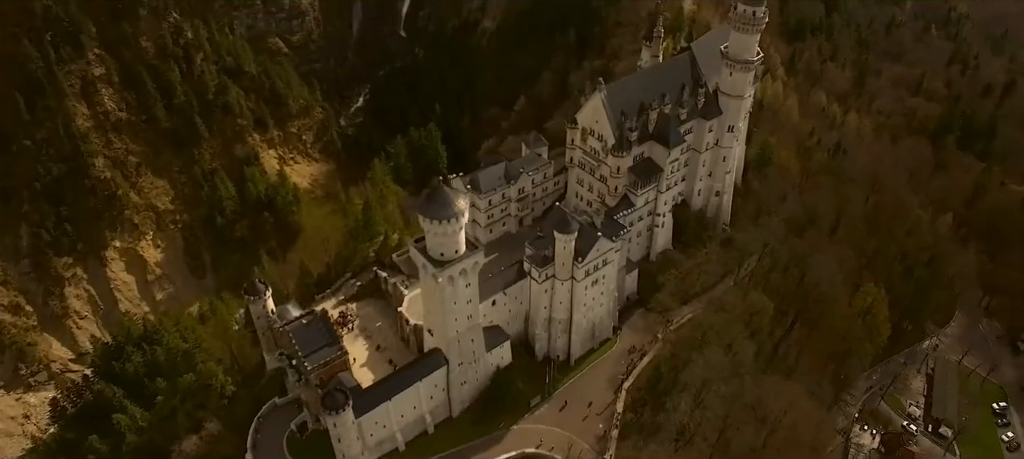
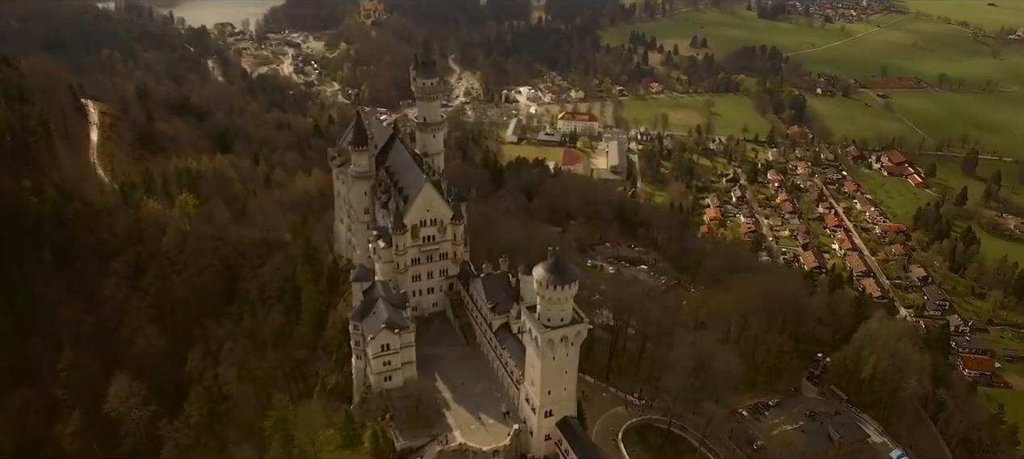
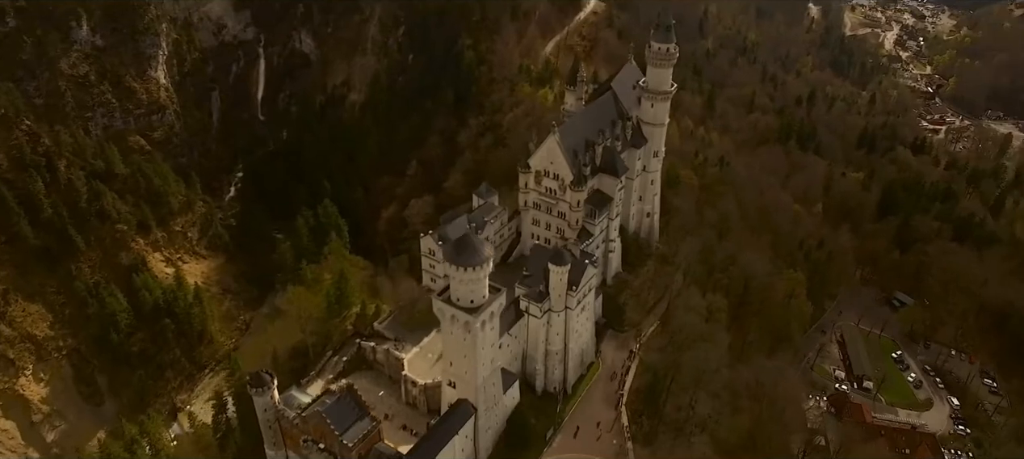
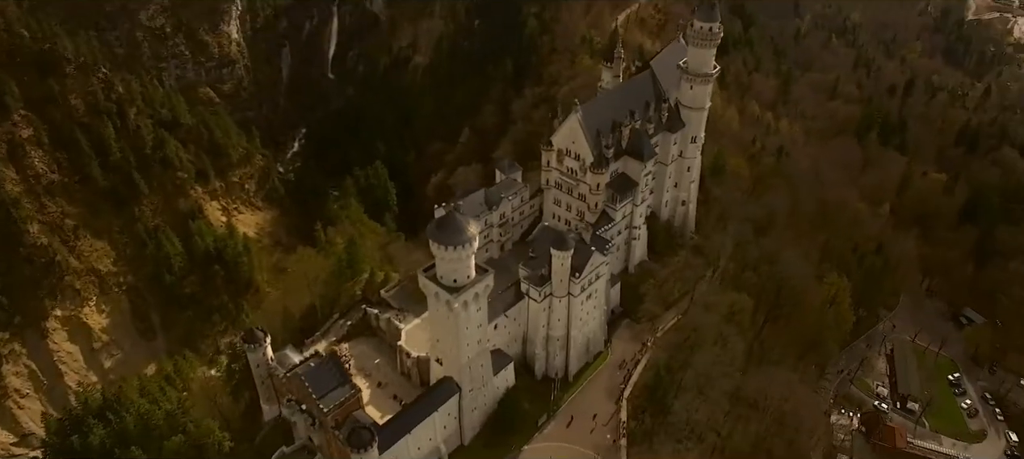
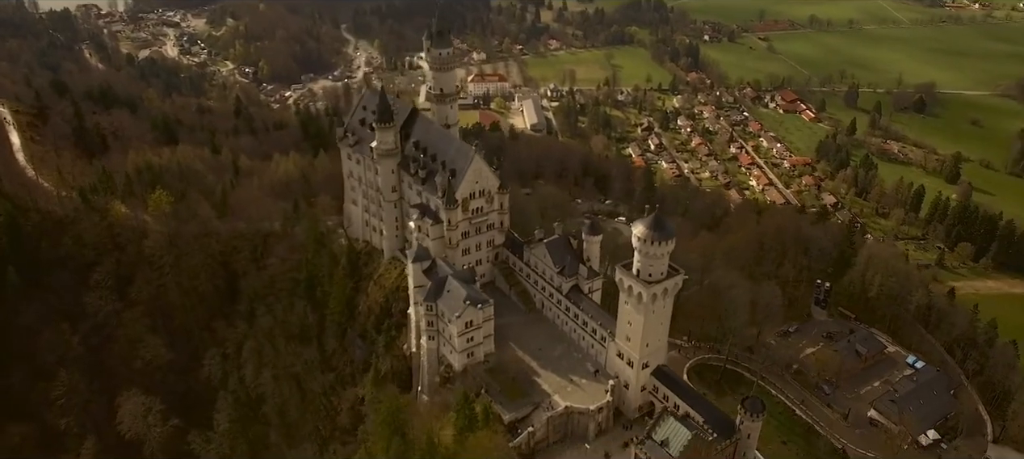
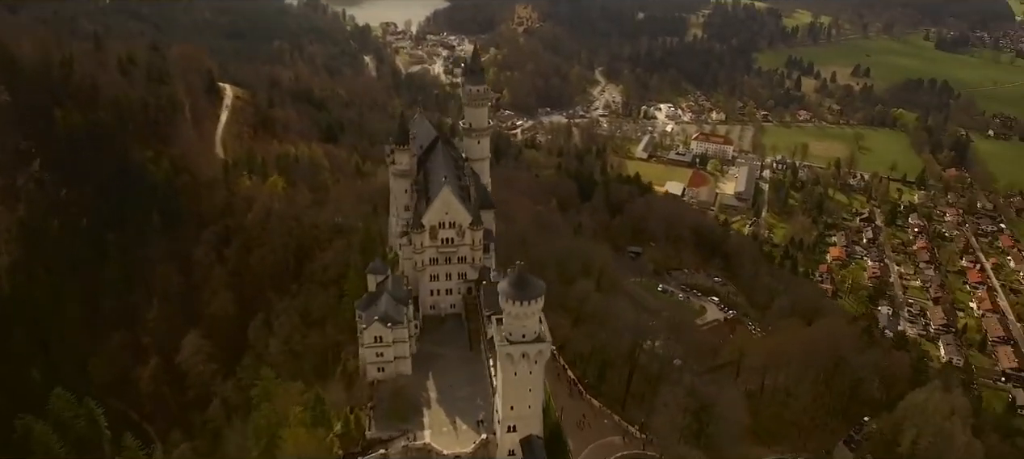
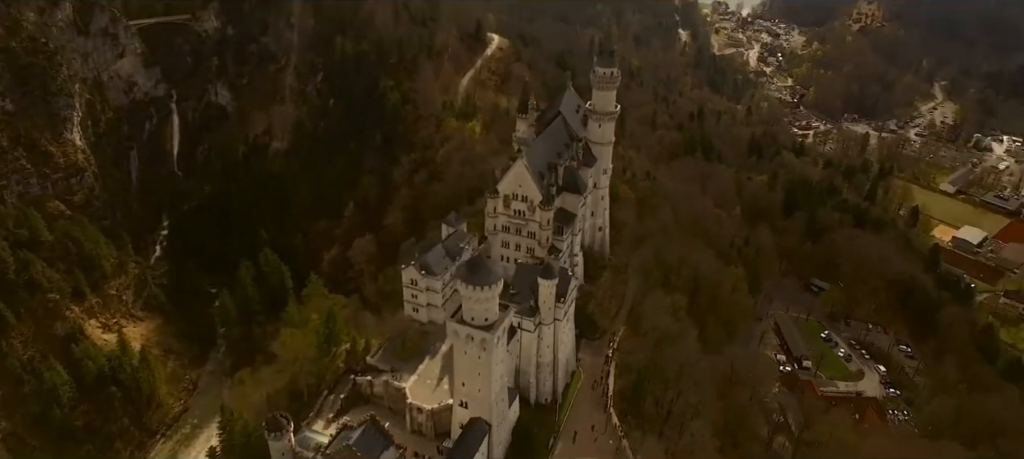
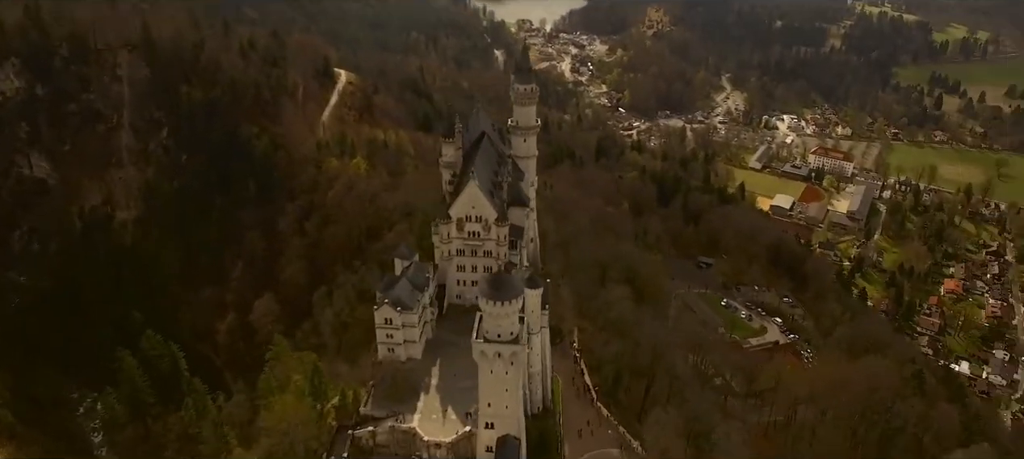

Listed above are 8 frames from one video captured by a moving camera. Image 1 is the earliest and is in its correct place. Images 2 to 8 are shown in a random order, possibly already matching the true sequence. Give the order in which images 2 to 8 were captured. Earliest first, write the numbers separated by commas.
4, 3, 7, 8, 6, 2, 5
